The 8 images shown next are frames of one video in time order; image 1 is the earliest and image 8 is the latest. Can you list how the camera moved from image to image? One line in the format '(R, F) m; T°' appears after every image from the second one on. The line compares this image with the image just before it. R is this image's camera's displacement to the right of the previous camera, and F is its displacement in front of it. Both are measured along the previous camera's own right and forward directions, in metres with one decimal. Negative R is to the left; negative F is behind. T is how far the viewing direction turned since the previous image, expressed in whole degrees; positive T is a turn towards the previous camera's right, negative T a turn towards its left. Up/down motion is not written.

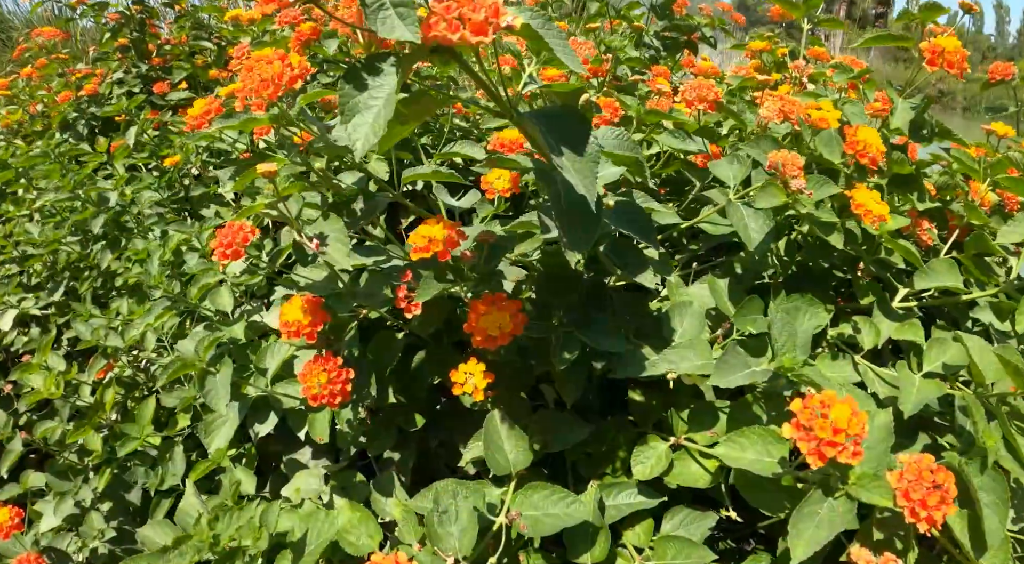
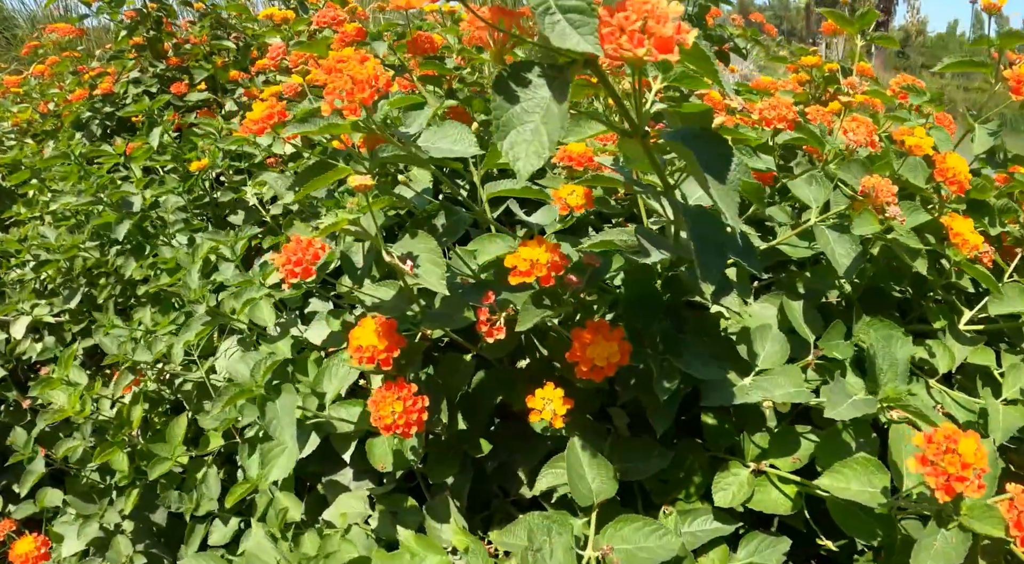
(-0.2, +0.1) m; +1°
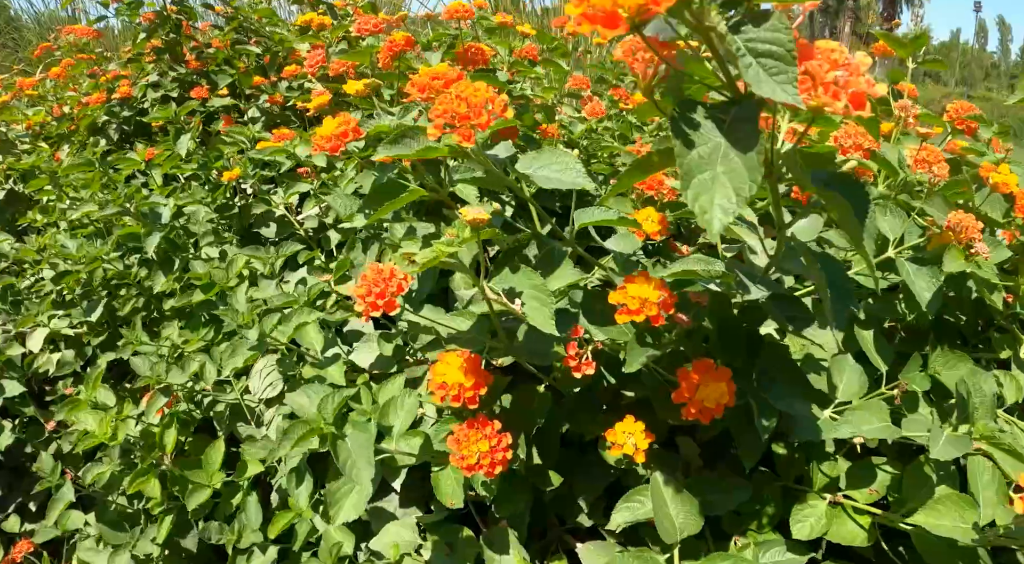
(-0.2, +0.1) m; +1°
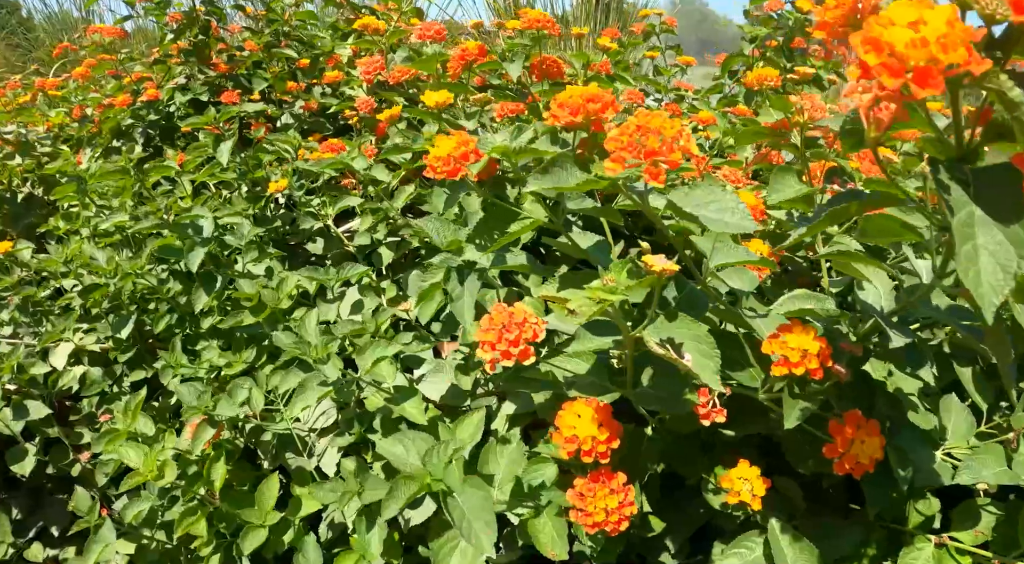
(-0.2, +0.2) m; +1°
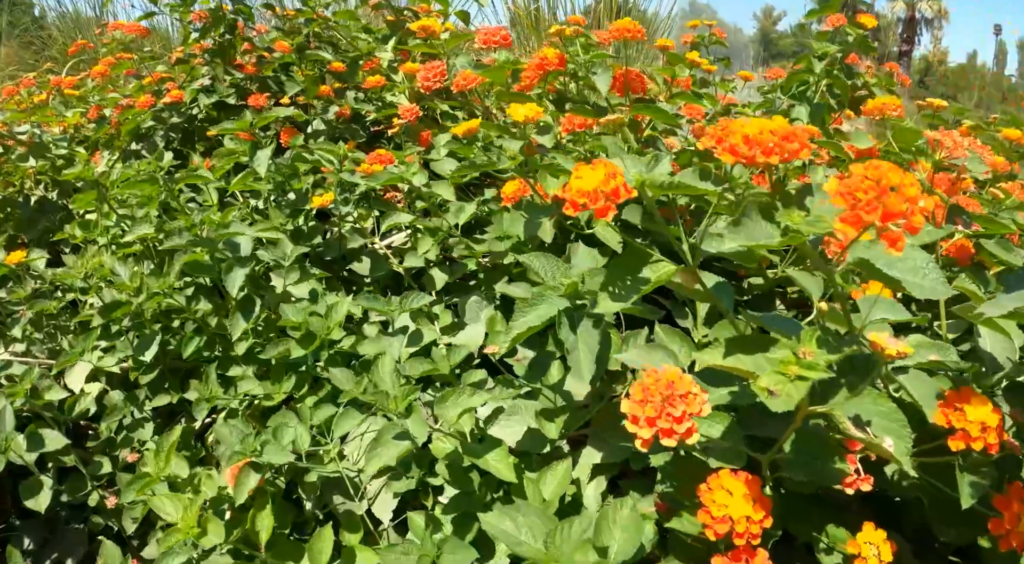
(-0.2, +0.2) m; 0°
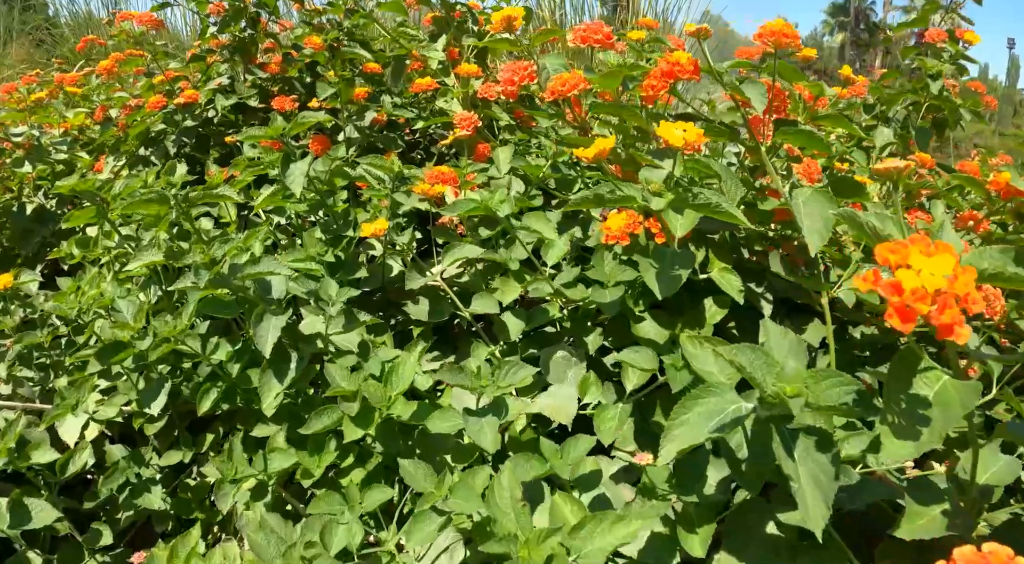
(-0.2, +0.5) m; 0°
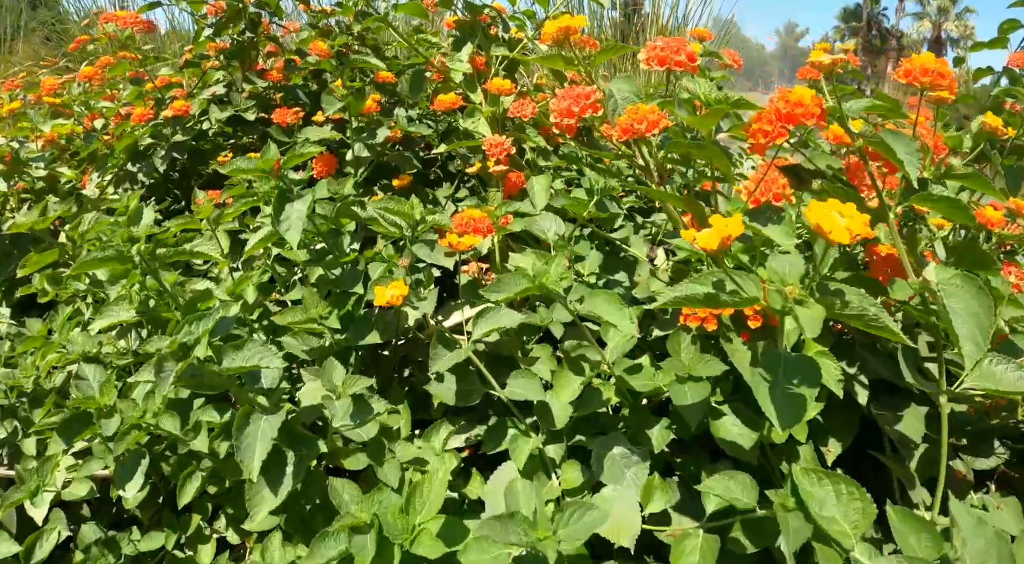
(-0.1, +0.4) m; 0°
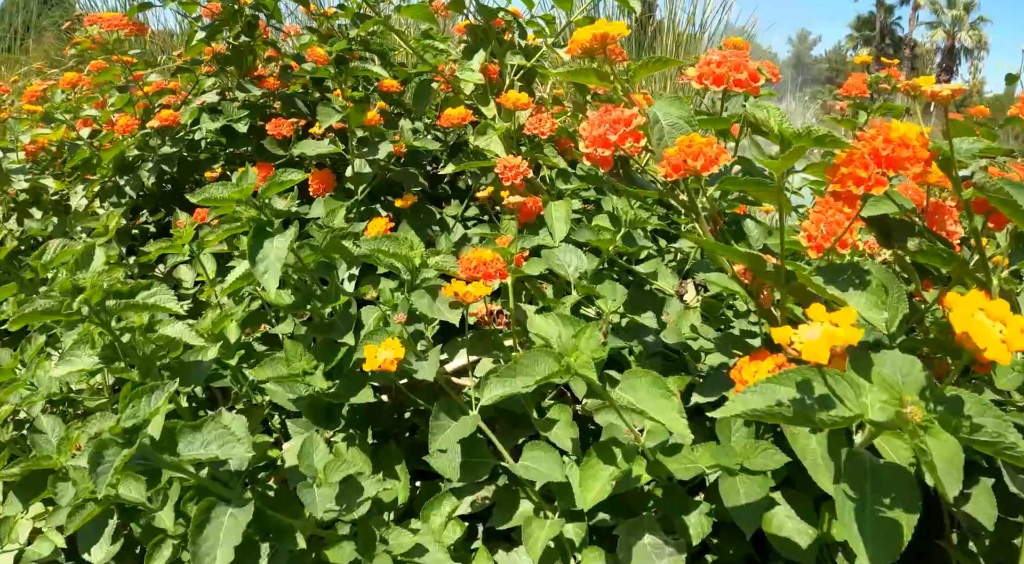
(0.0, +0.3) m; -1°
